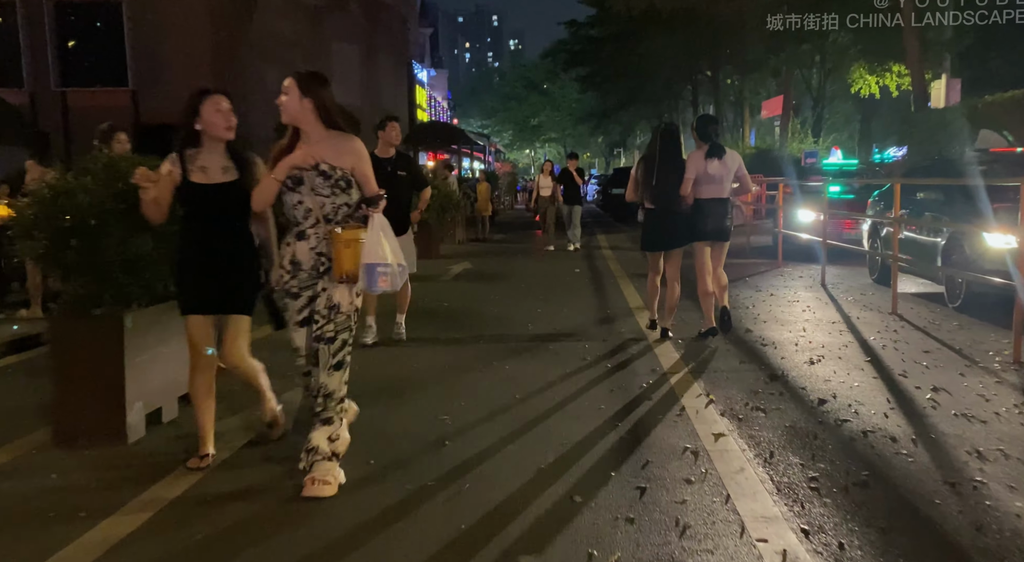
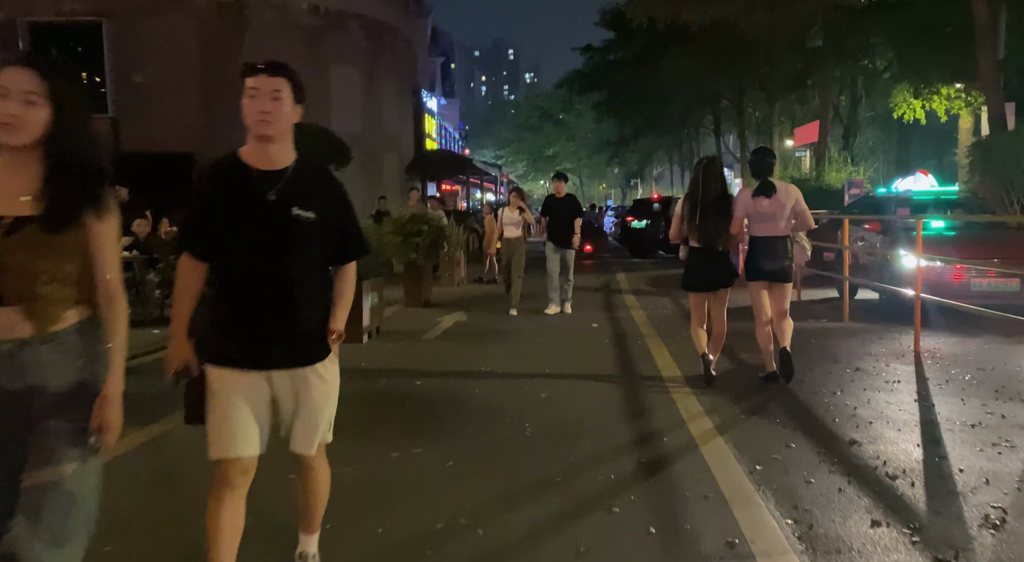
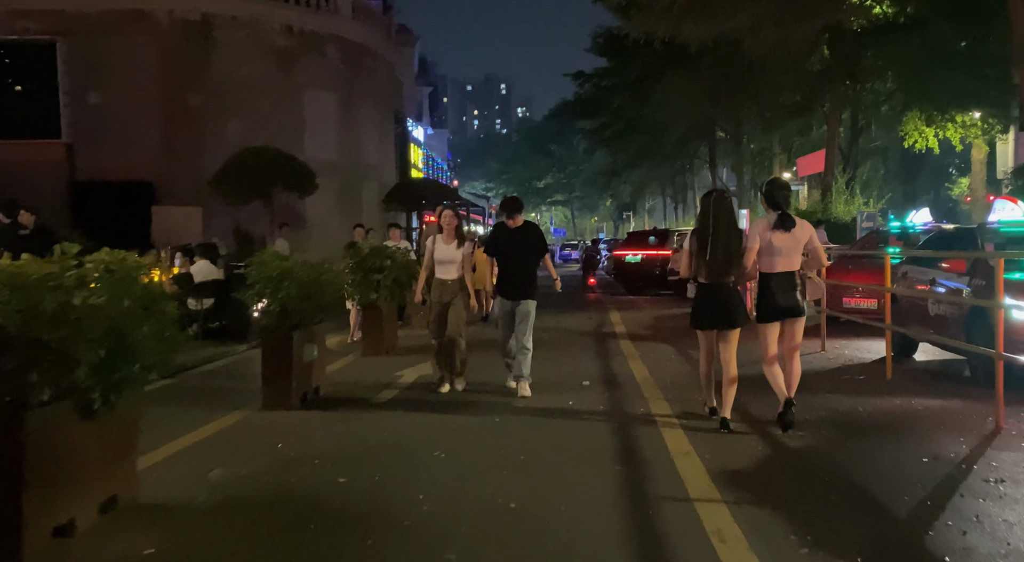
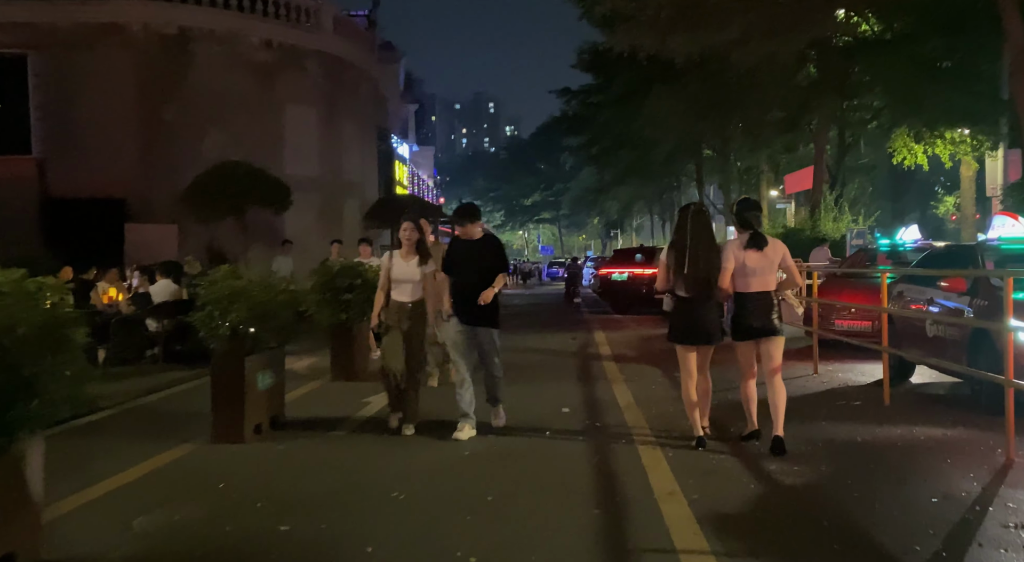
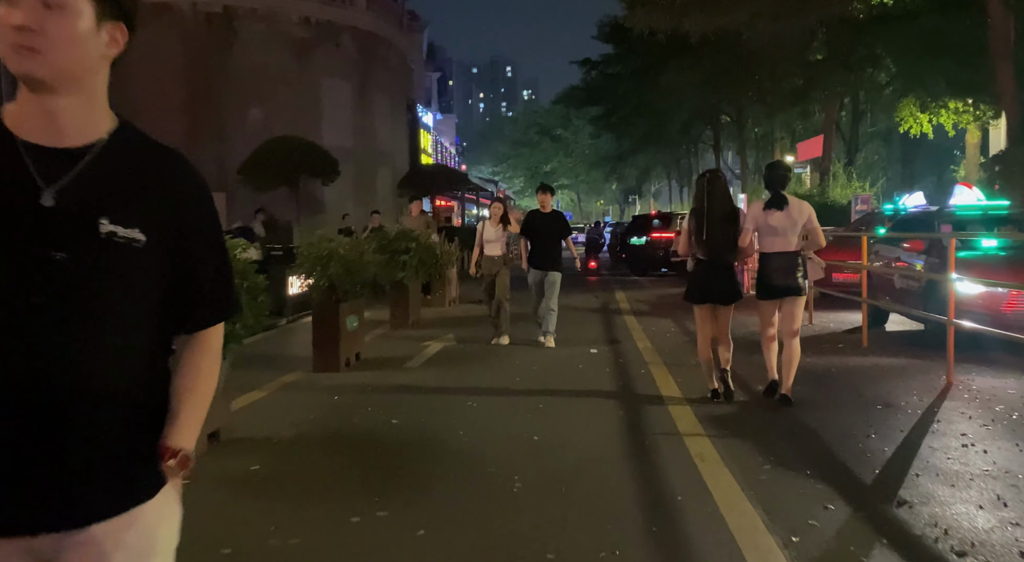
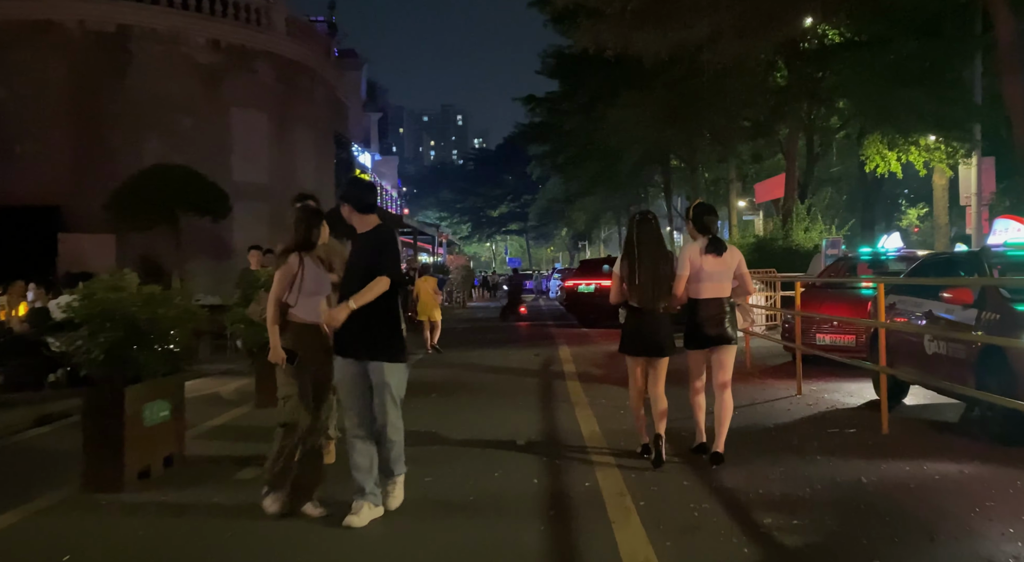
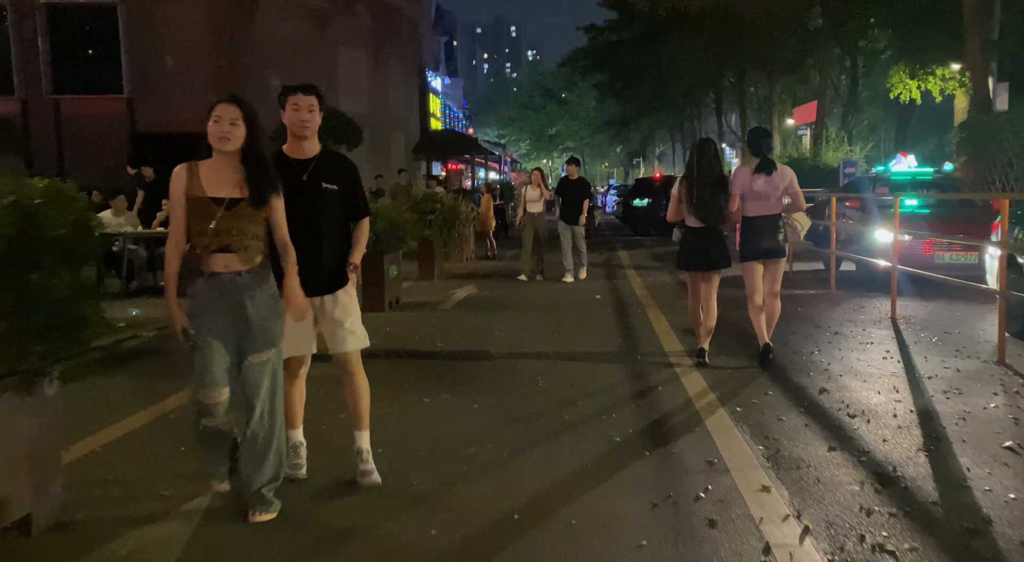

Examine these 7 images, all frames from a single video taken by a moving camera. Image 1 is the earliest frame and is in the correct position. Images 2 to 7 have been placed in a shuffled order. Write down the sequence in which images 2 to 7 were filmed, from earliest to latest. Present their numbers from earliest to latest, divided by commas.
7, 2, 5, 3, 4, 6
